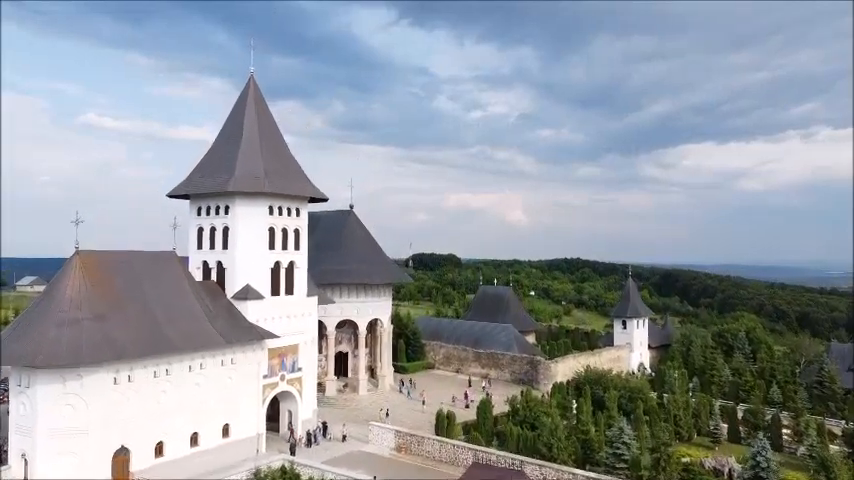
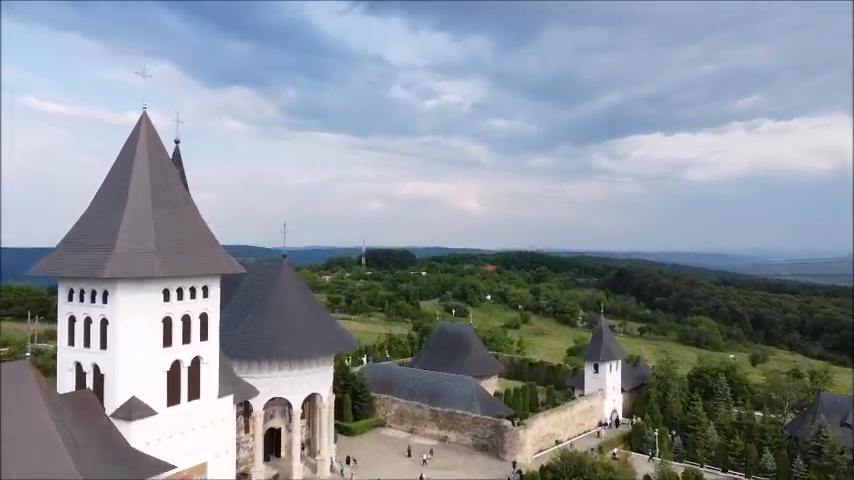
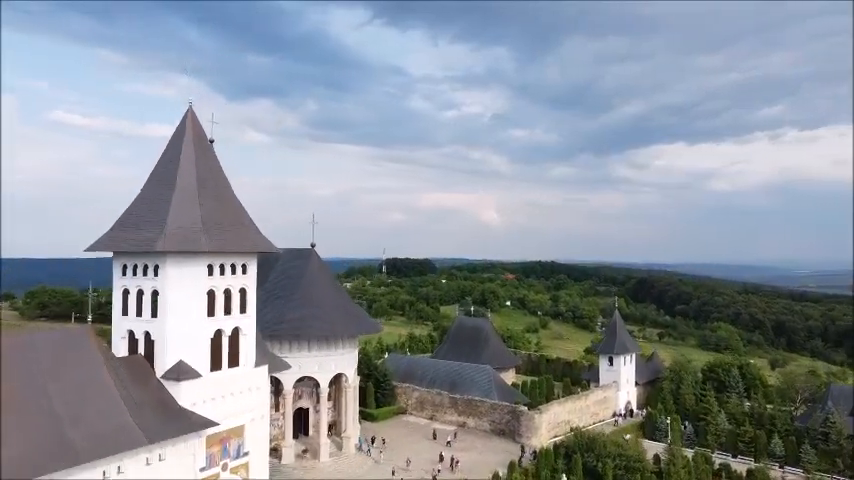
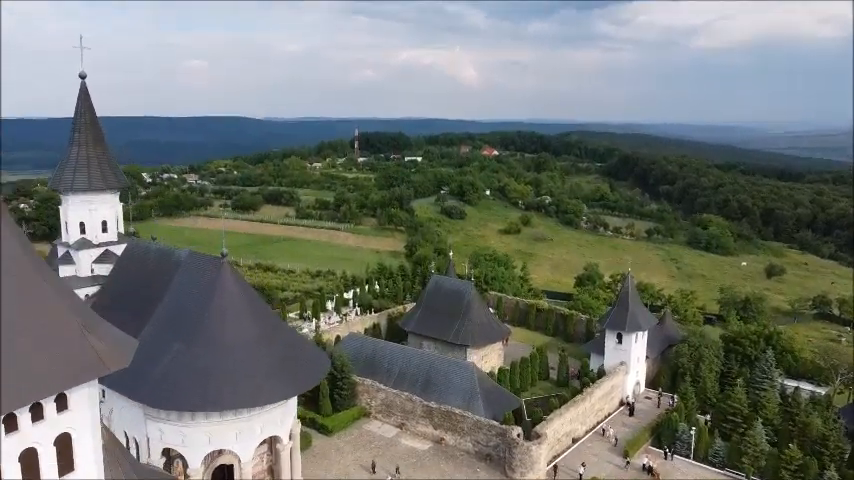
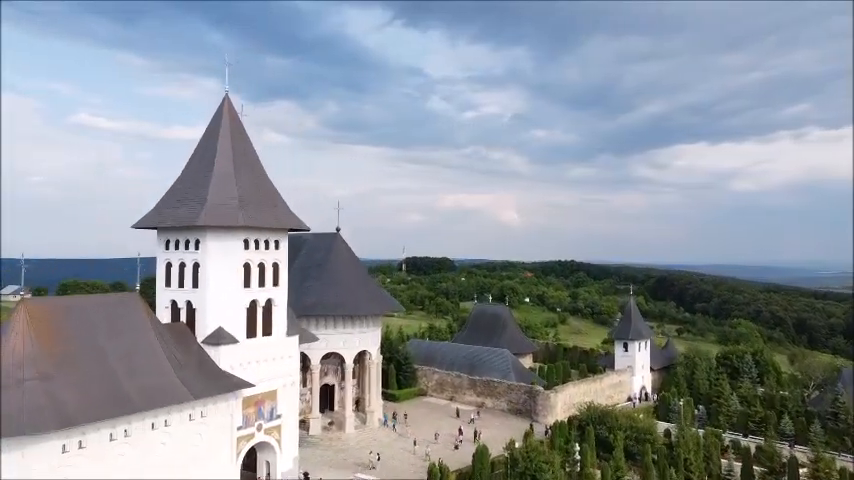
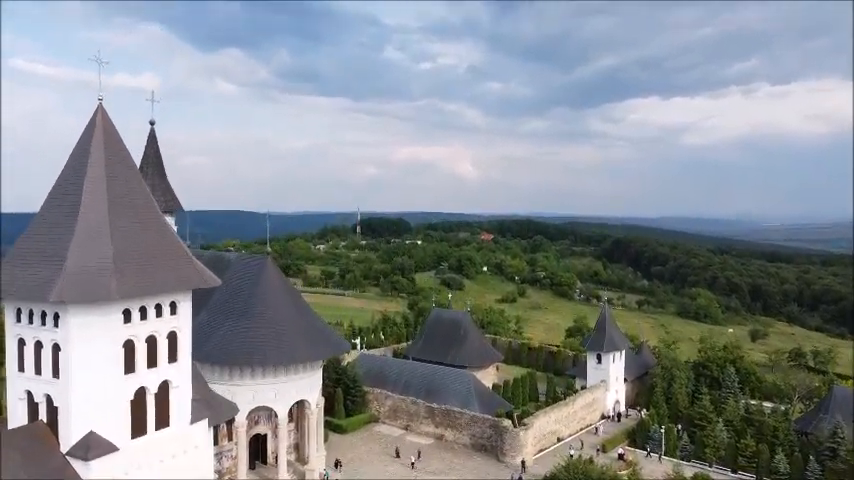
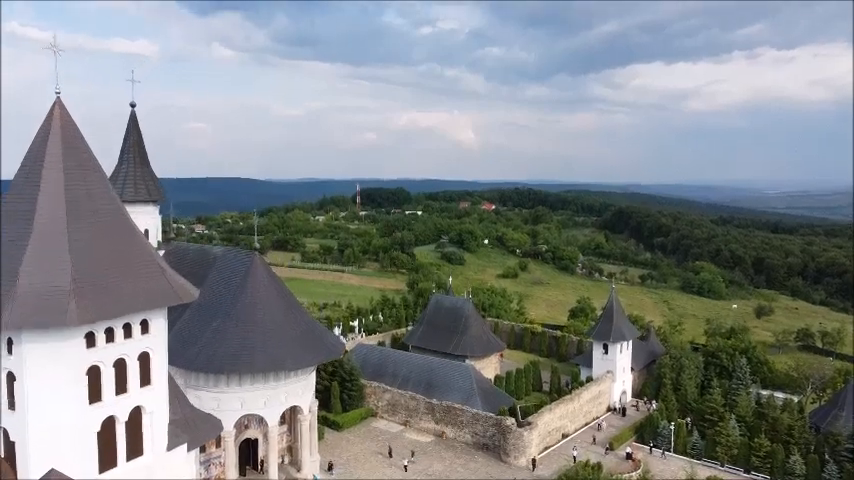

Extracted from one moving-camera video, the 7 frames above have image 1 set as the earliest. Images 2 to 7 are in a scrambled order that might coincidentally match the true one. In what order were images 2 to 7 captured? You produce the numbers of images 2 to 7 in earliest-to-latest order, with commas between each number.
5, 3, 2, 6, 7, 4
